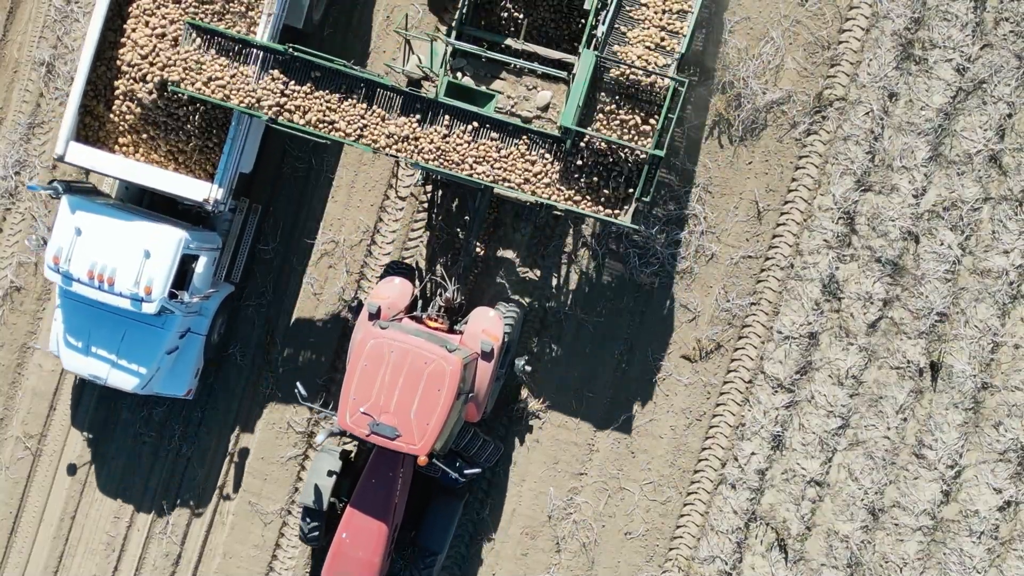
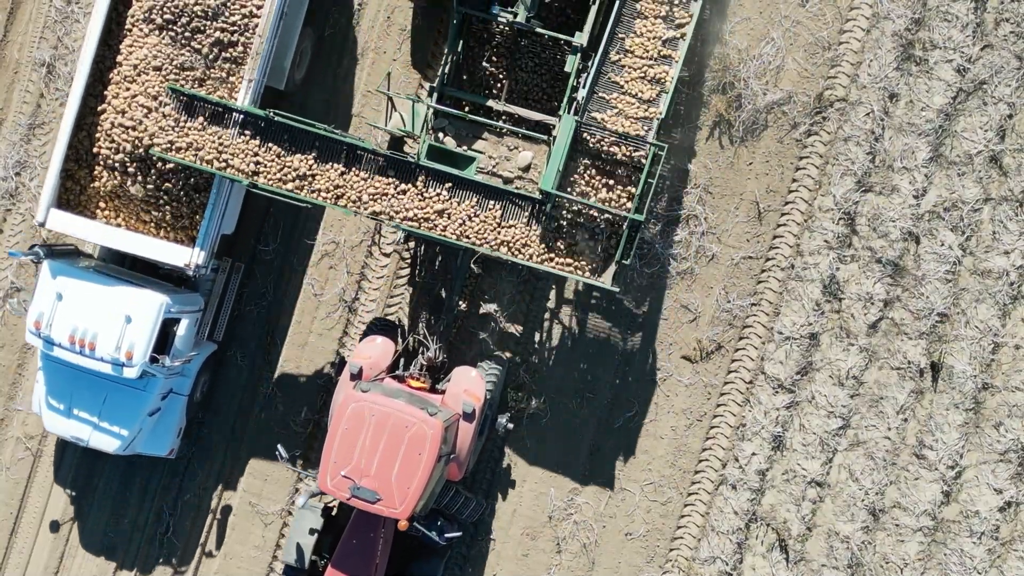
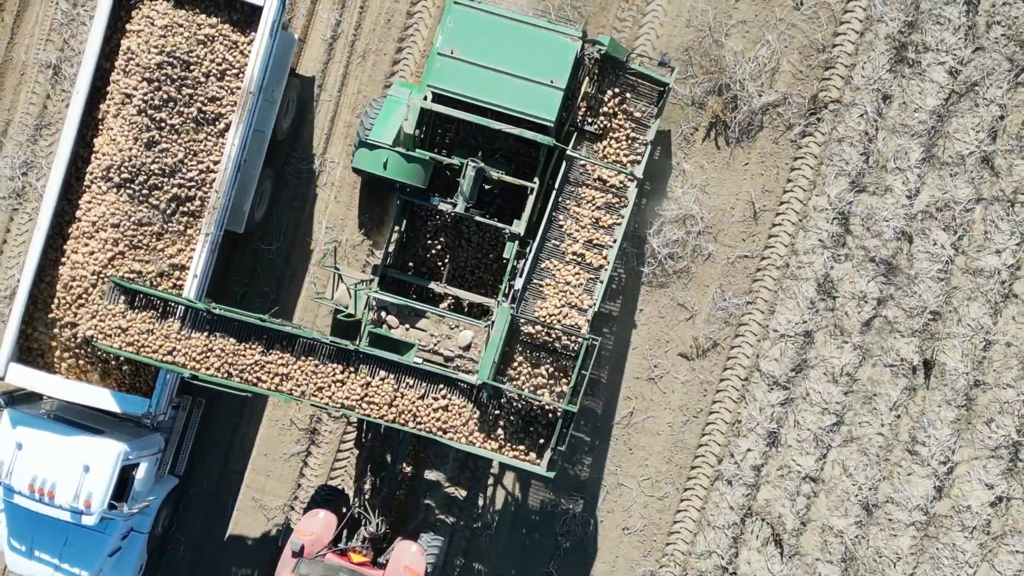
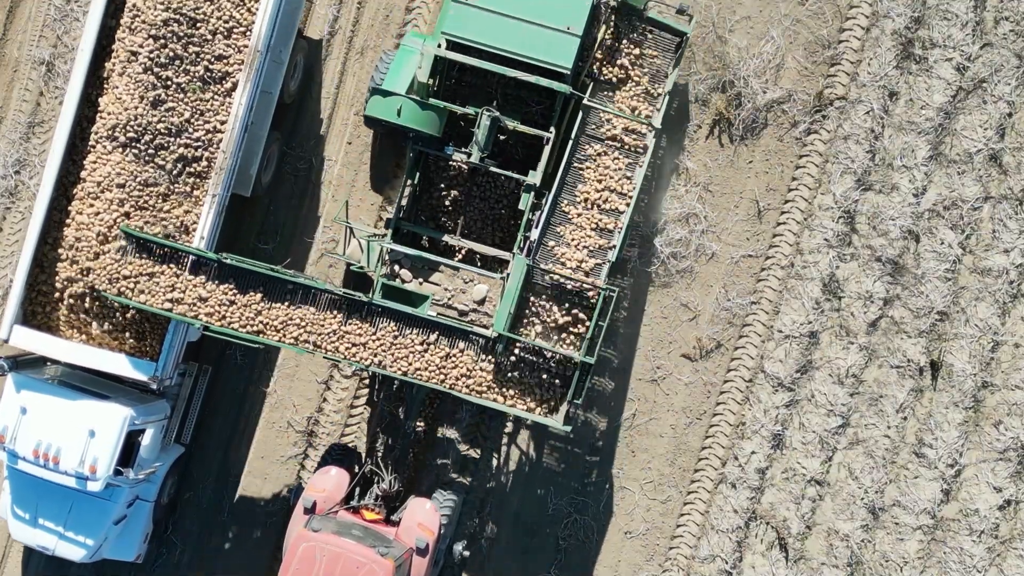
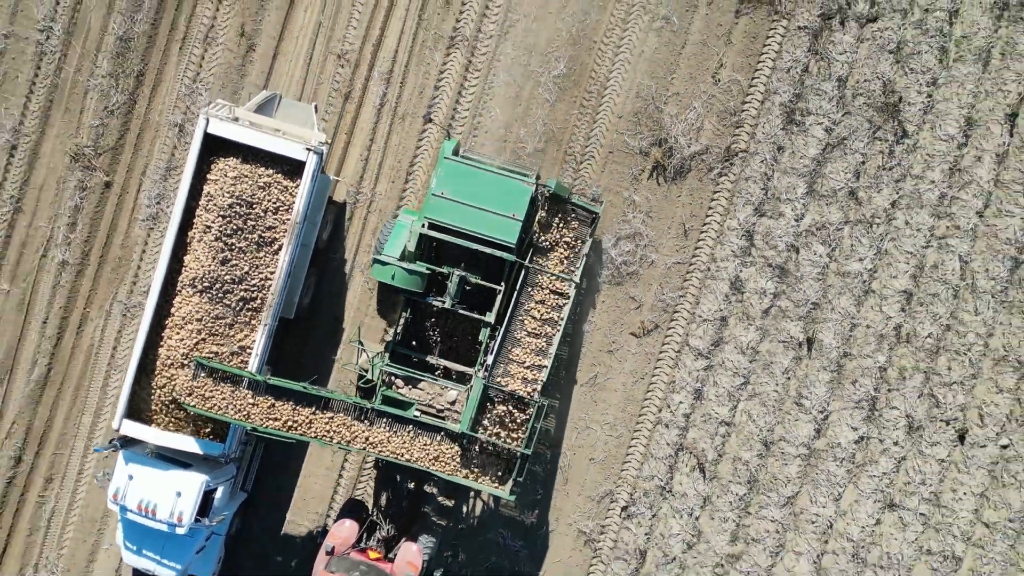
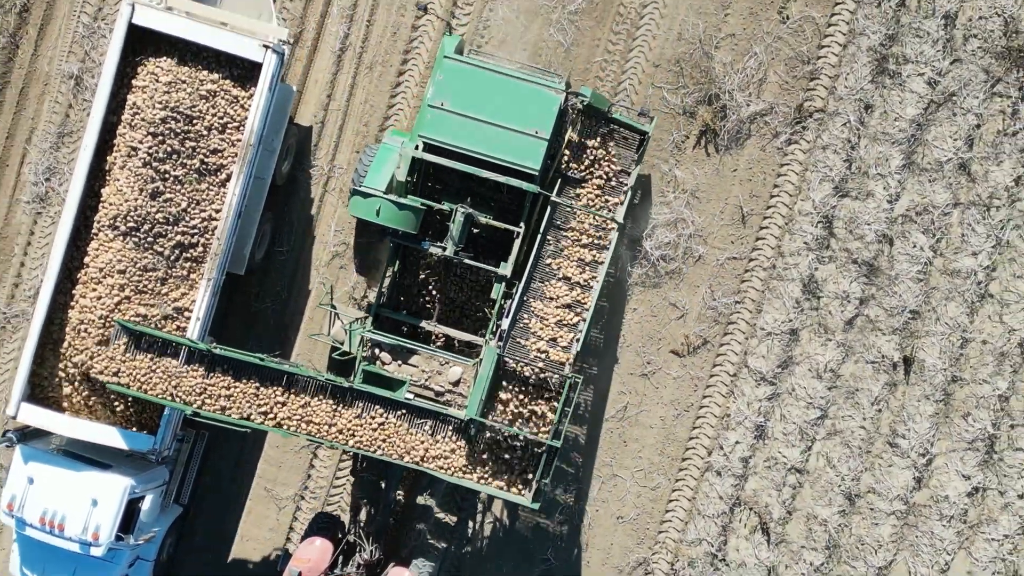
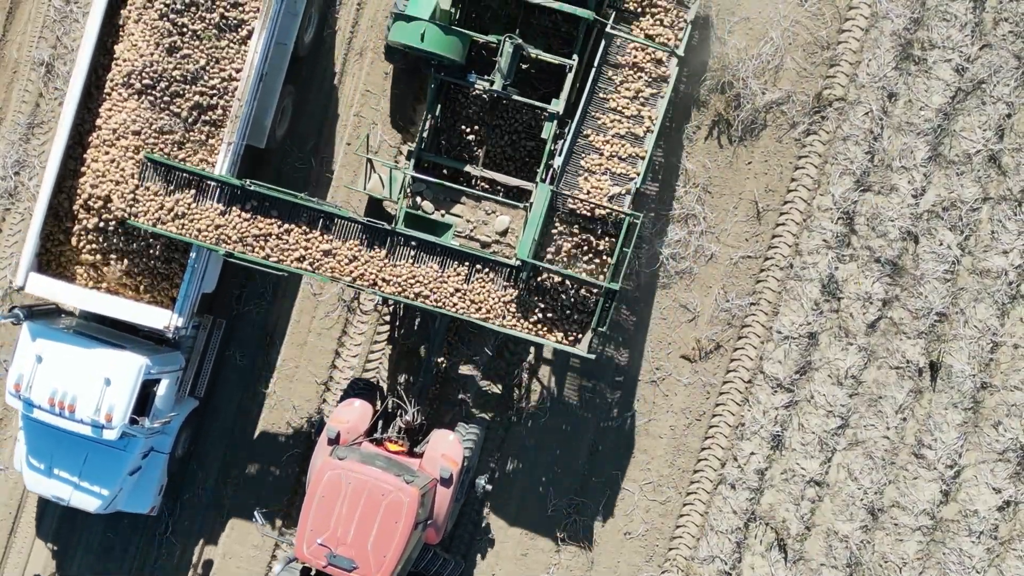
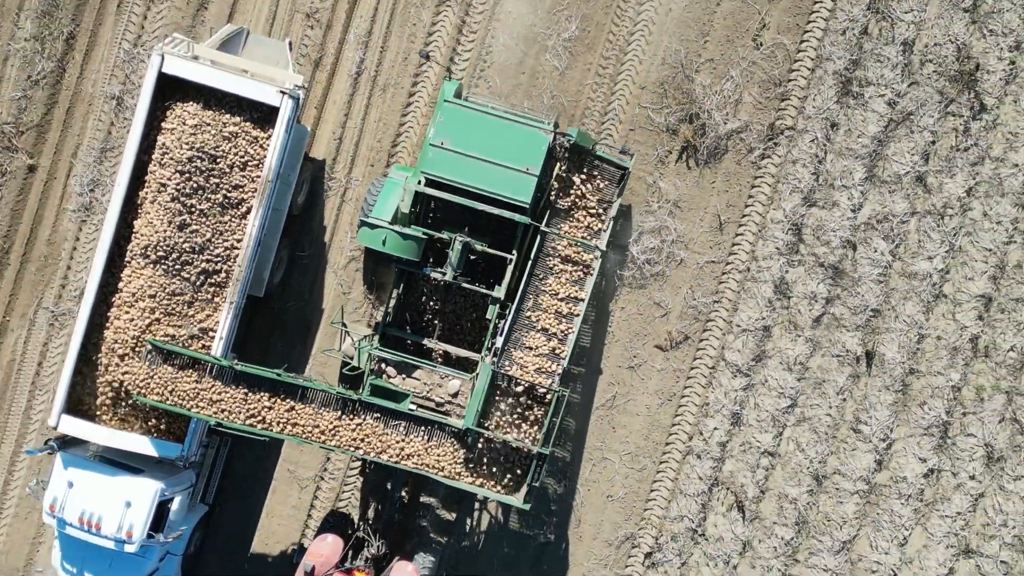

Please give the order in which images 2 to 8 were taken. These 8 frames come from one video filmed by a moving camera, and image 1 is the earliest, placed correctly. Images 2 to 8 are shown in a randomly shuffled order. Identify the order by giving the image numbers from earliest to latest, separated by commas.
2, 7, 4, 3, 6, 8, 5
